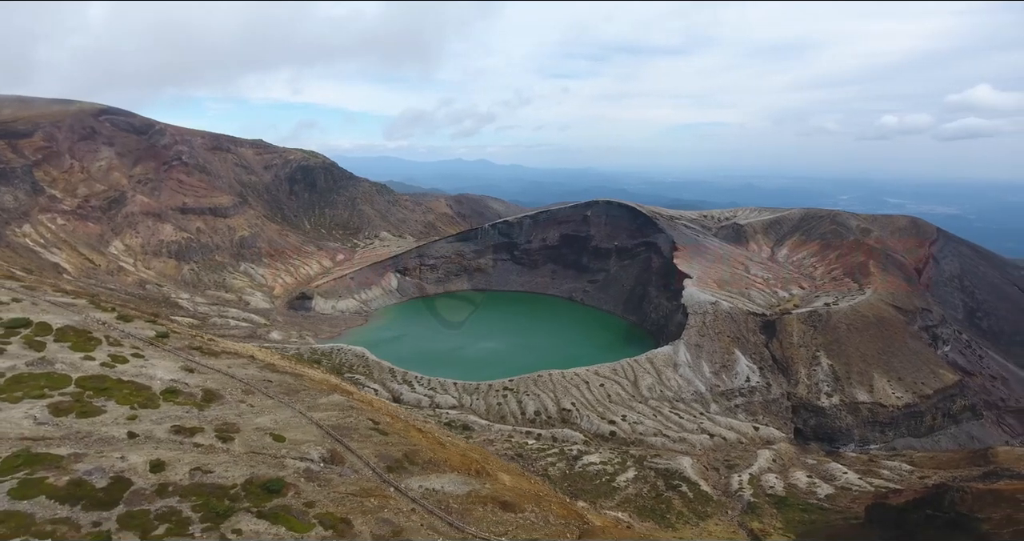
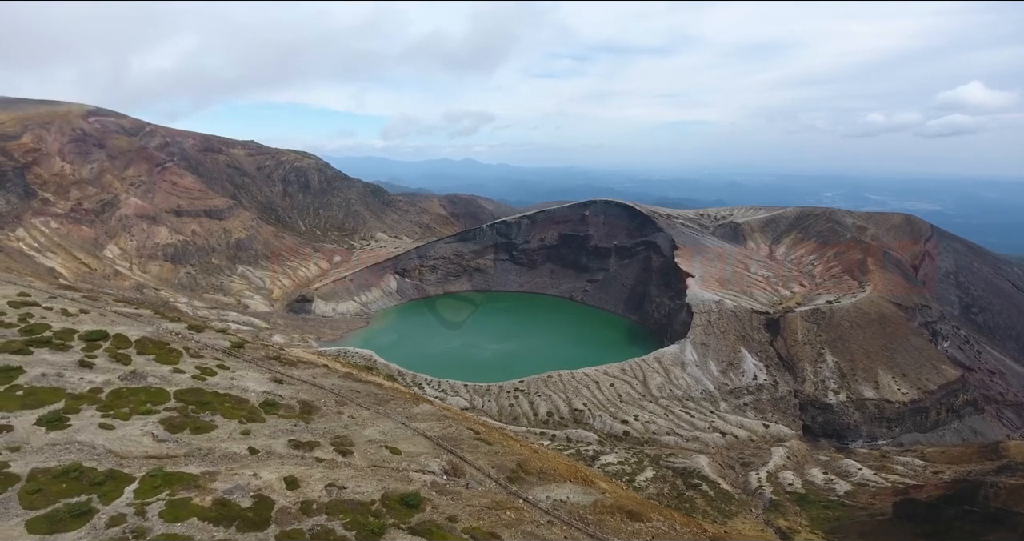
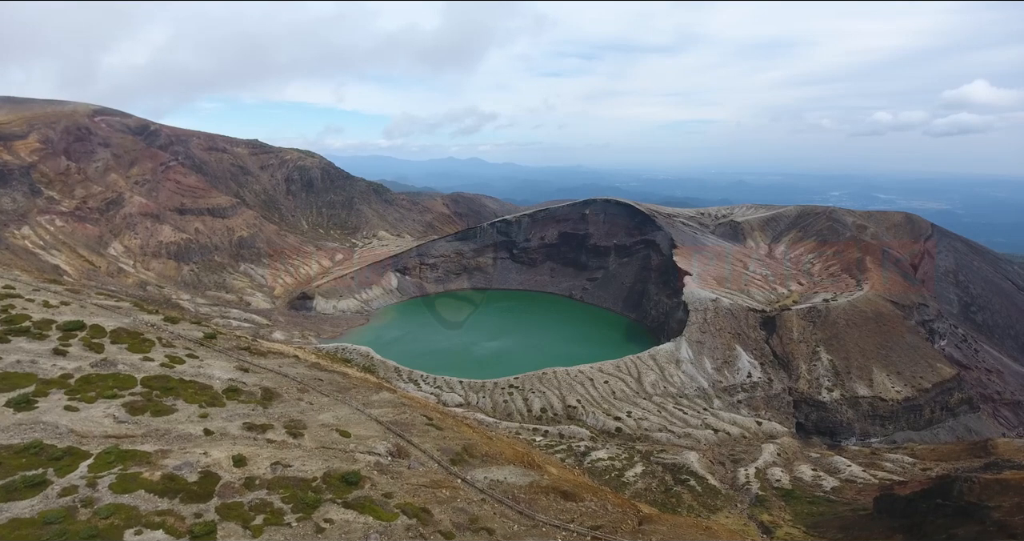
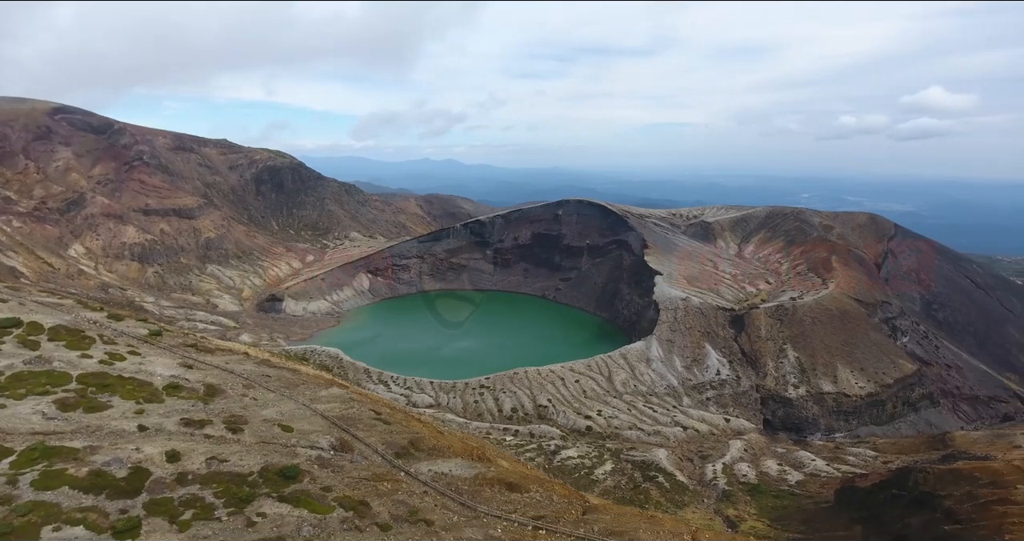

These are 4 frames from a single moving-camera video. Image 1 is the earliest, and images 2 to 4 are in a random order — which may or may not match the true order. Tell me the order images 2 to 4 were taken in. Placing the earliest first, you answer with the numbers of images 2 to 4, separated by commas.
4, 3, 2
